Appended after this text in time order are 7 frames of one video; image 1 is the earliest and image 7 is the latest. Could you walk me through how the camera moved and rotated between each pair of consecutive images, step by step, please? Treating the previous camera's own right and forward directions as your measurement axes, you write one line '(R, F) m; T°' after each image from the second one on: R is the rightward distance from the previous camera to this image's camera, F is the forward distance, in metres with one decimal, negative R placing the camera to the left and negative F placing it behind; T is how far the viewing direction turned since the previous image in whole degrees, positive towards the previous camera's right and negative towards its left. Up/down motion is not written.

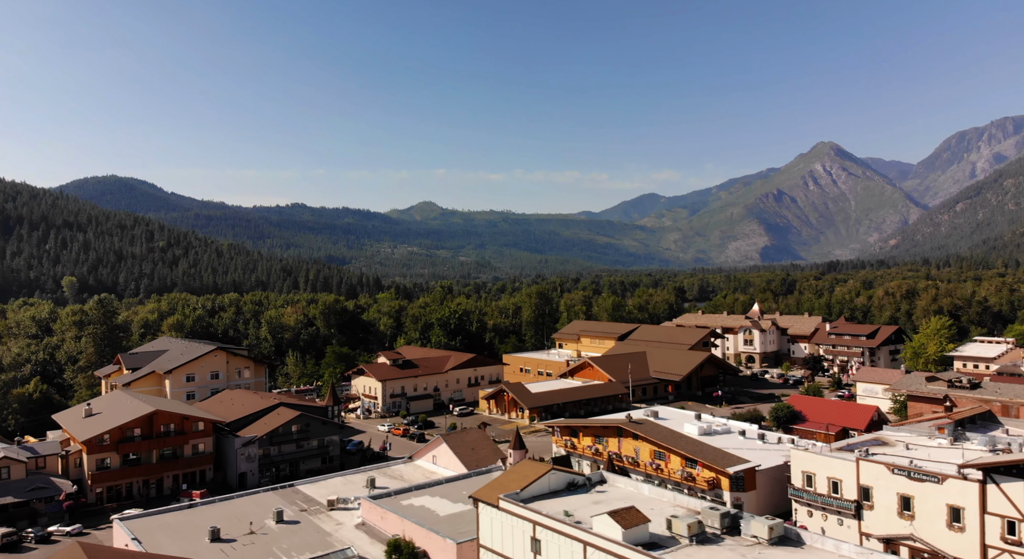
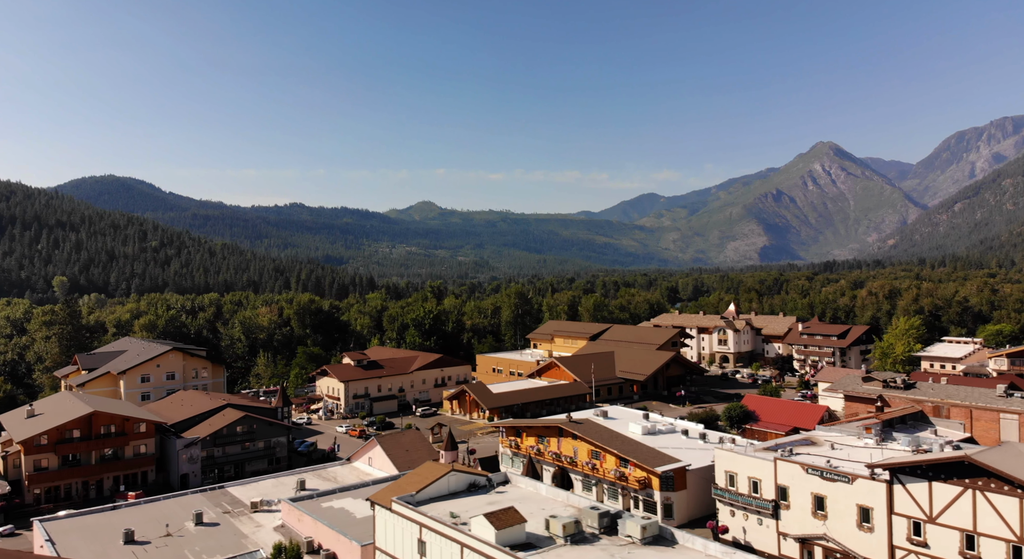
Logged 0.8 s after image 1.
(+2.5, +0.1) m; +1°
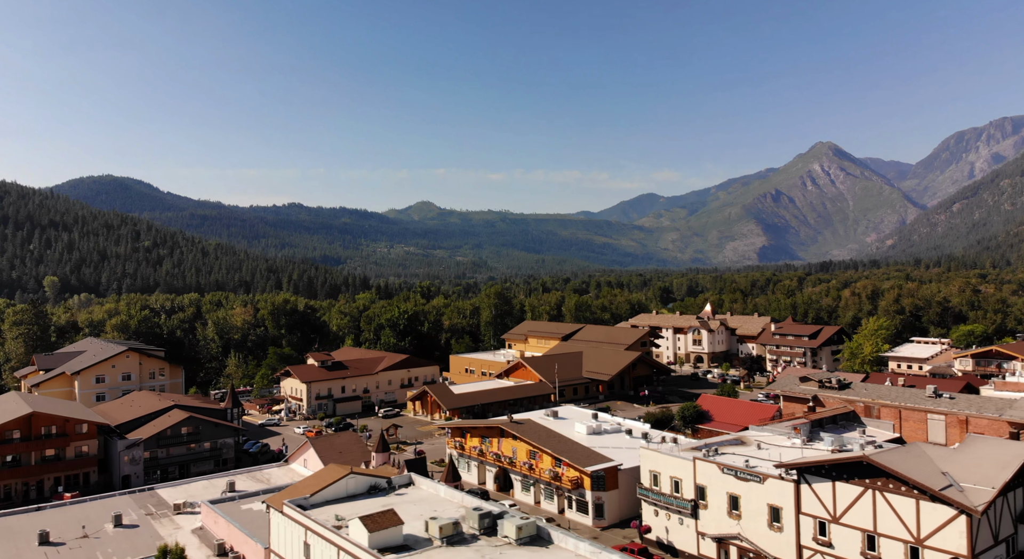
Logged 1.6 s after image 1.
(+2.5, 0.0) m; +1°
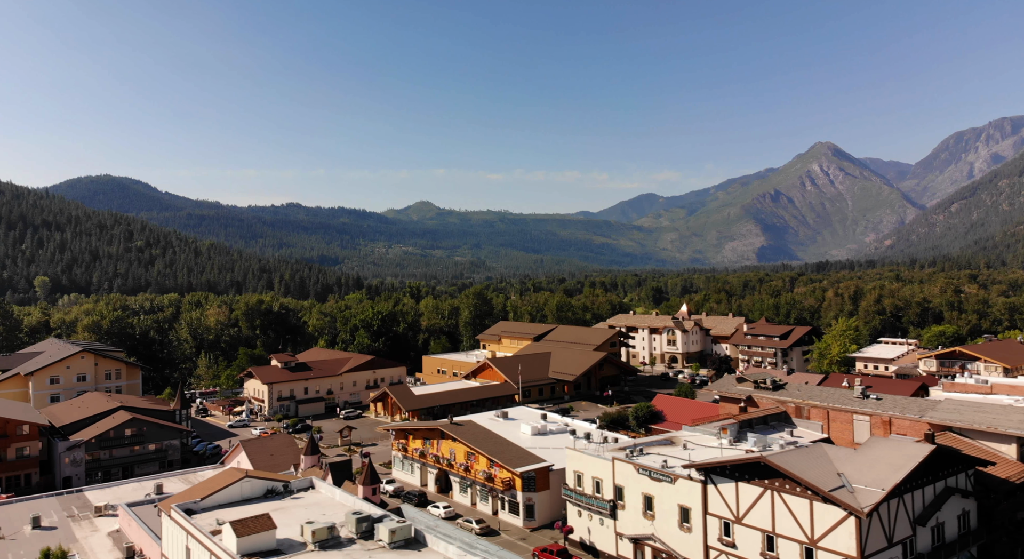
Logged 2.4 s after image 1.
(+2.5, 0.0) m; +1°
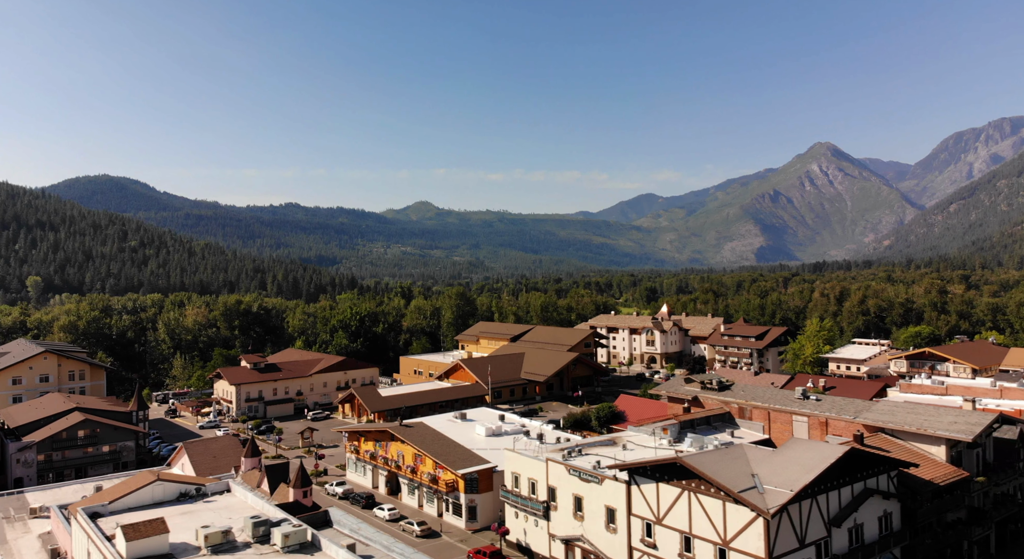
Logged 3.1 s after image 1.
(+2.0, -0.1) m; 0°
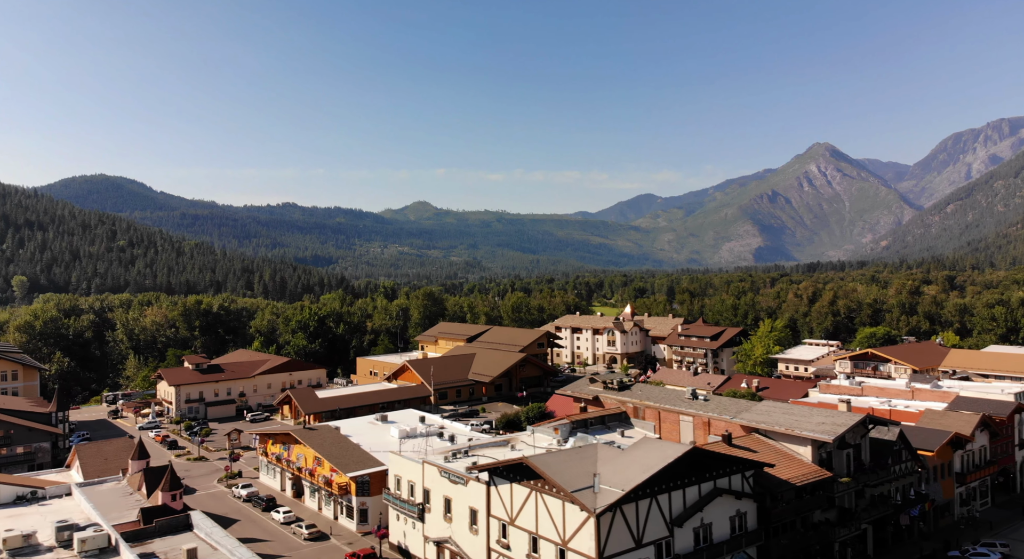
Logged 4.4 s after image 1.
(+3.9, -0.2) m; +1°
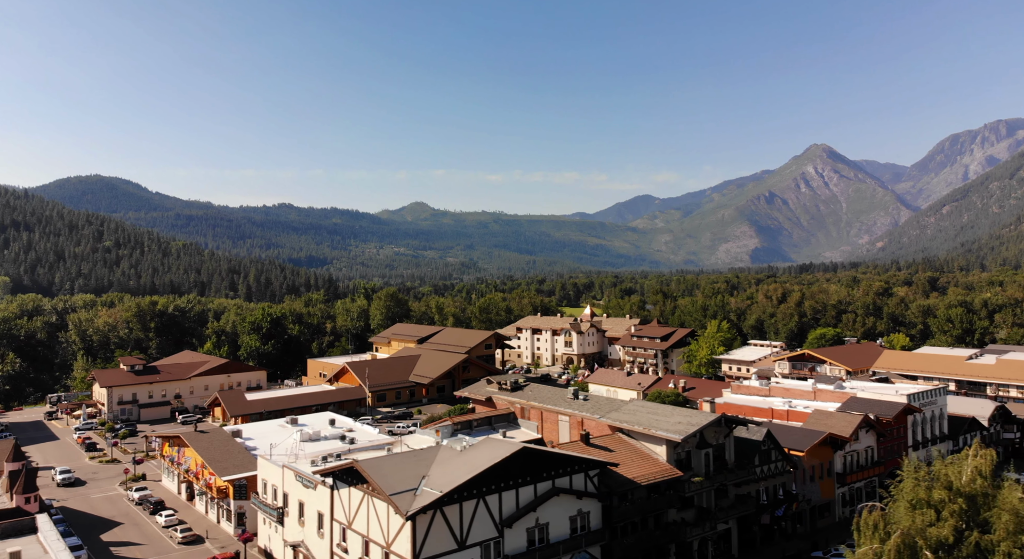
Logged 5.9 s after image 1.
(+4.3, -0.3) m; +1°
